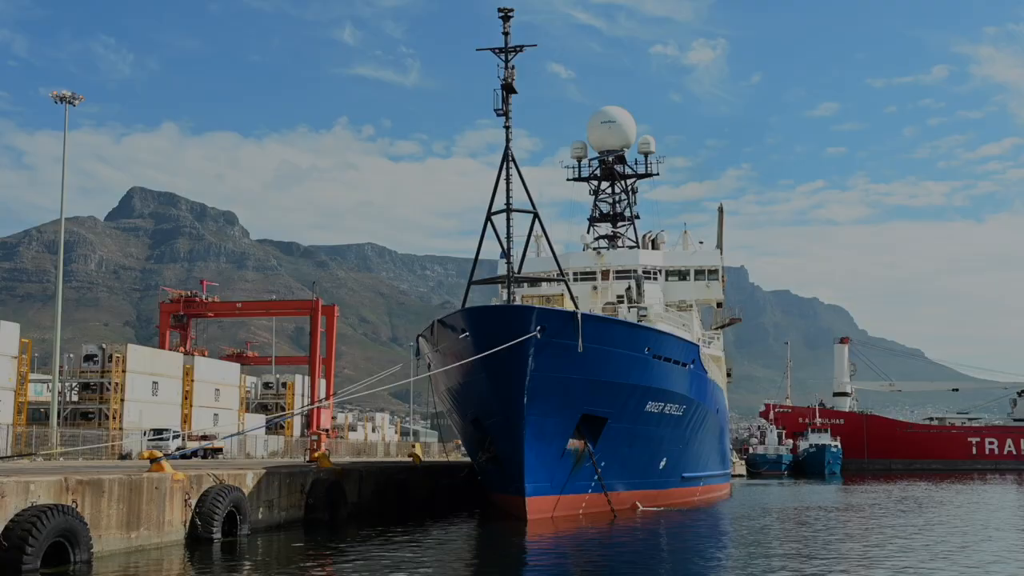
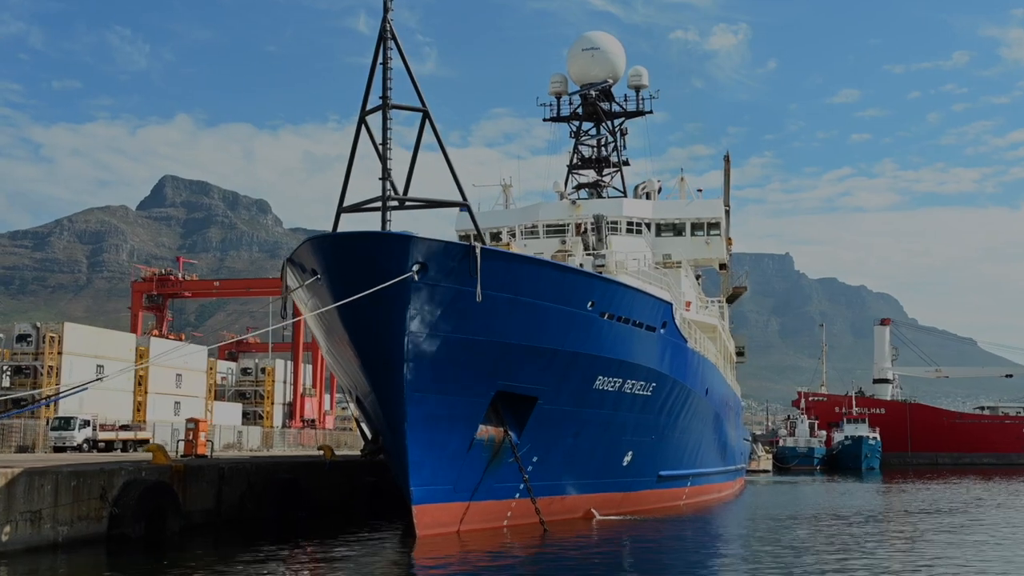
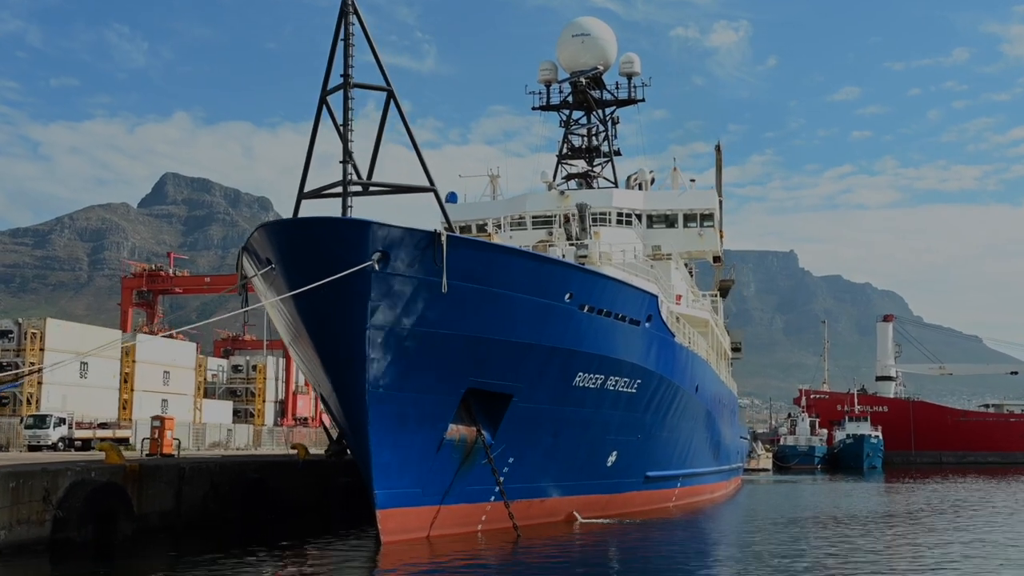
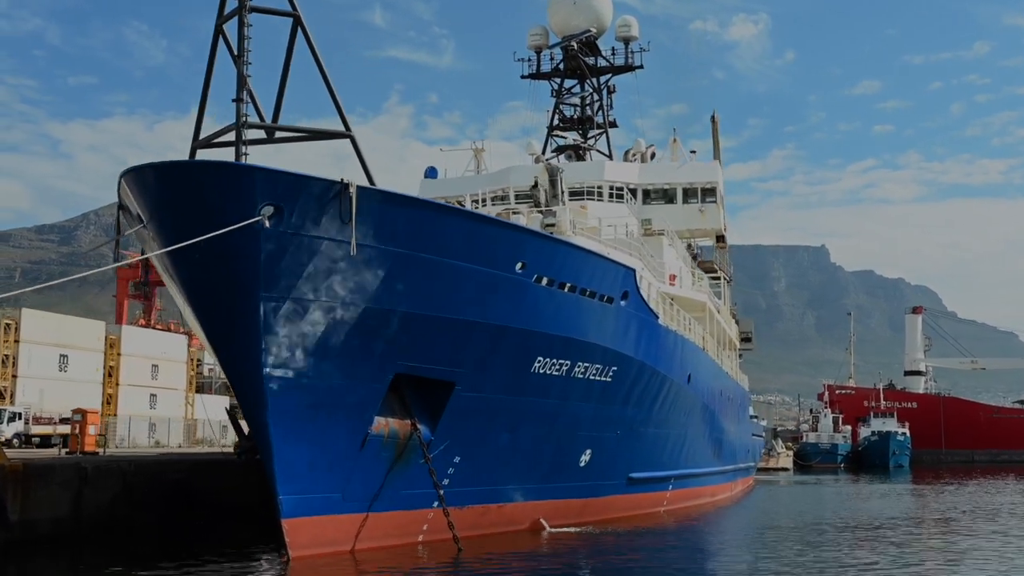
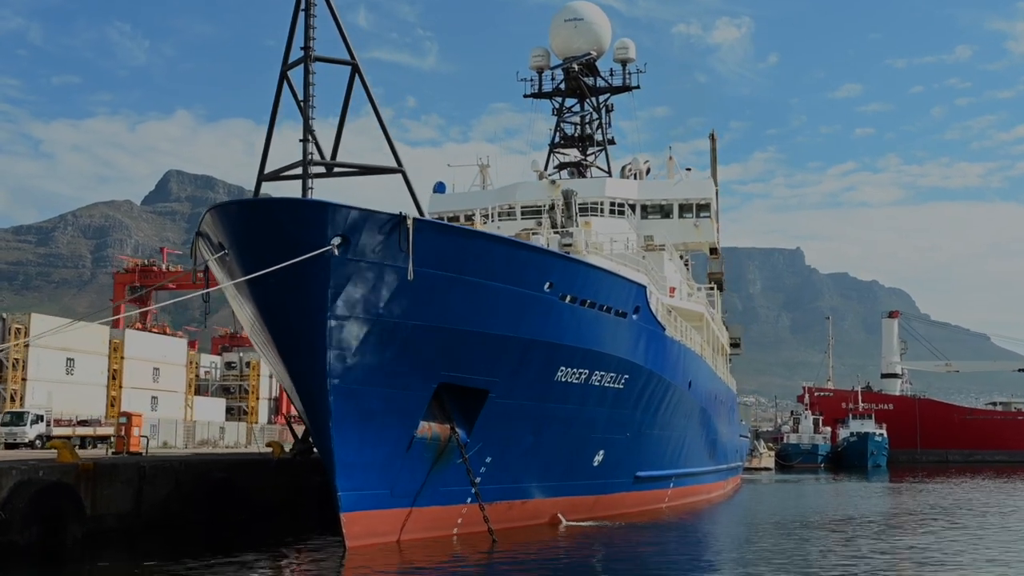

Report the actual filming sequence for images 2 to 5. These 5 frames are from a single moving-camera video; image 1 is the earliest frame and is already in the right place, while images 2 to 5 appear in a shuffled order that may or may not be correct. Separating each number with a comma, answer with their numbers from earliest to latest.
2, 3, 5, 4
